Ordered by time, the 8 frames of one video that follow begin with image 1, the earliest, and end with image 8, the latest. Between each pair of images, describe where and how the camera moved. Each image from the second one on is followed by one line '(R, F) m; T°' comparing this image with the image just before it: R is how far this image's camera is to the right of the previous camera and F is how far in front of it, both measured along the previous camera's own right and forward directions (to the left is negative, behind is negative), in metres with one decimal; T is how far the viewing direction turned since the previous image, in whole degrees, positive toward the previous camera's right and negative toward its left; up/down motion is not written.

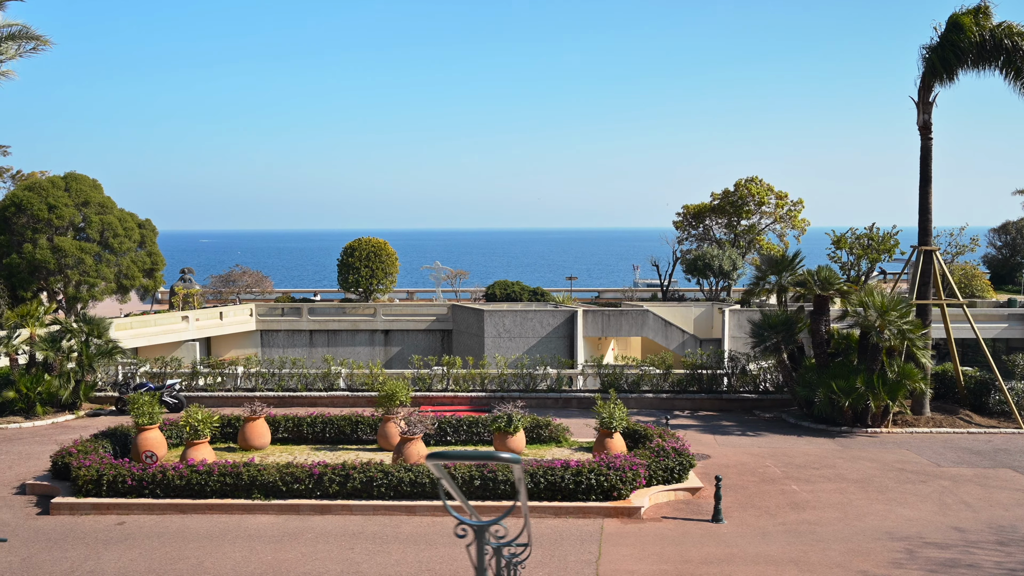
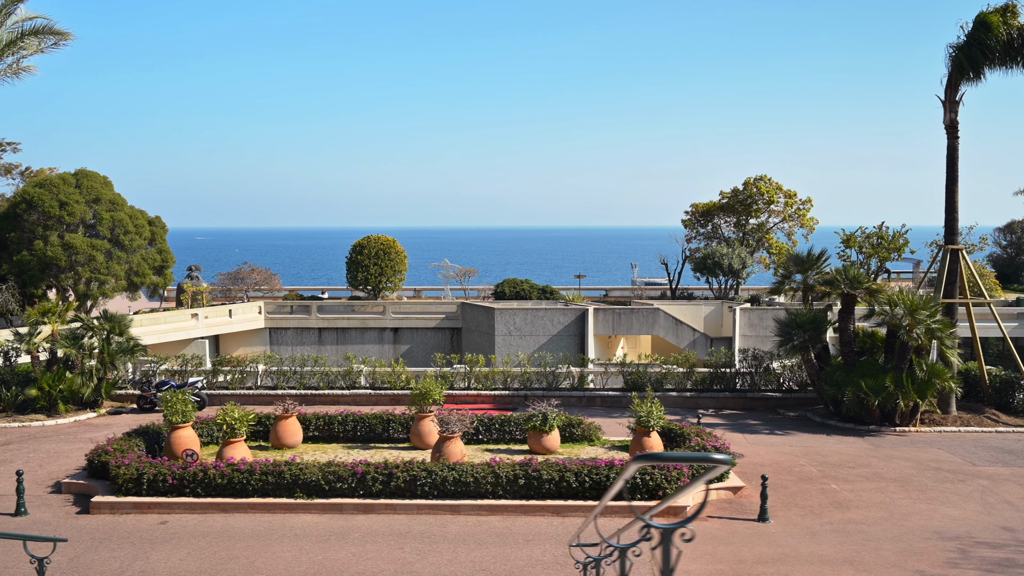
(-0.6, +0.1) m; 0°
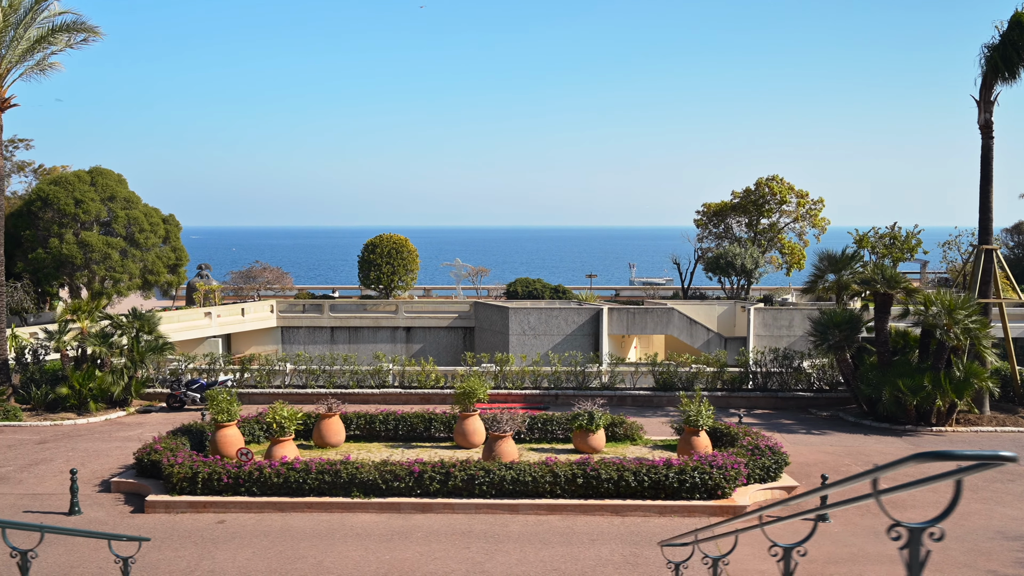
(-0.8, +0.1) m; 0°
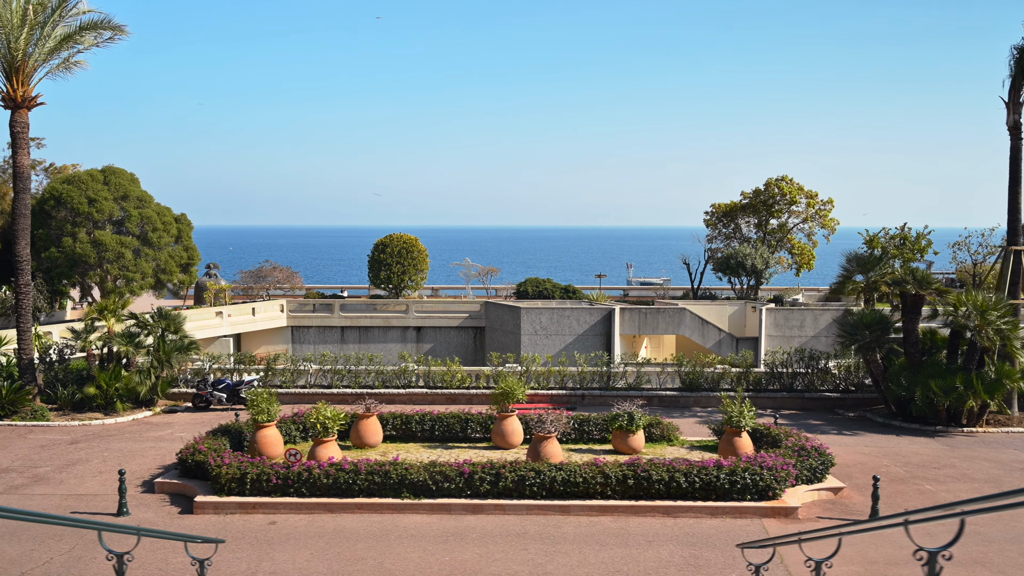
(-0.7, 0.0) m; 0°
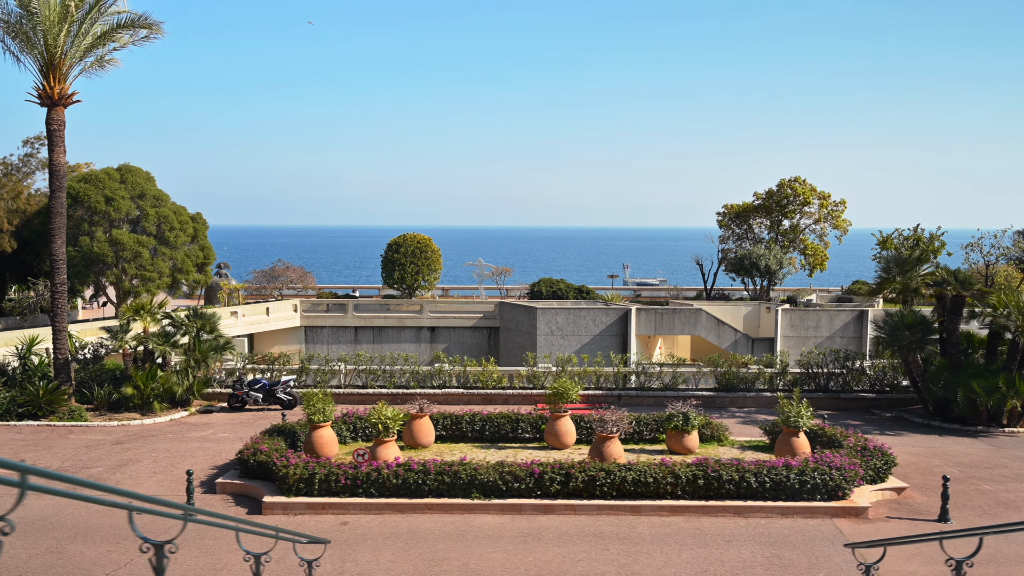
(-1.0, 0.0) m; 0°
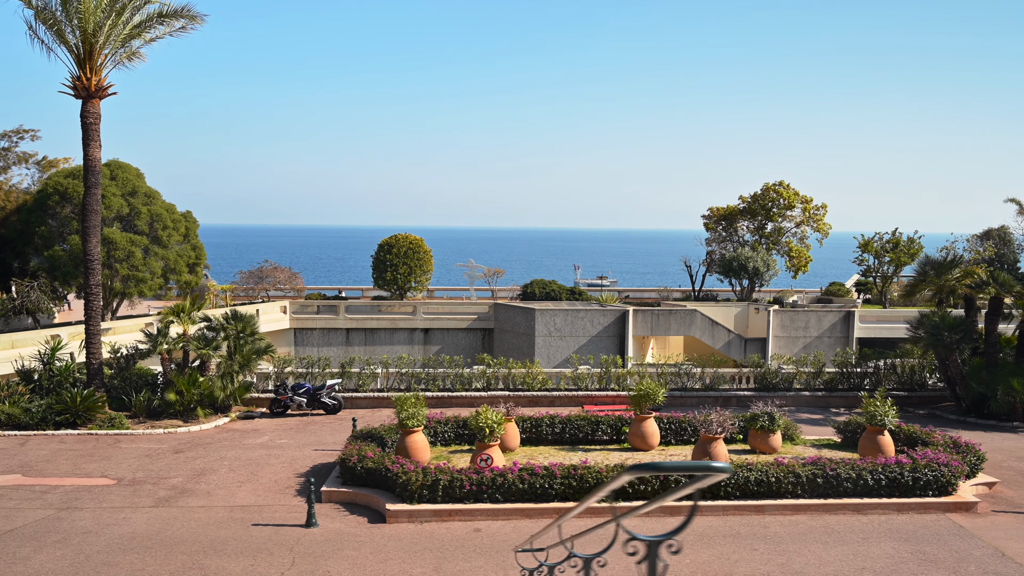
(-2.3, +0.2) m; +4°
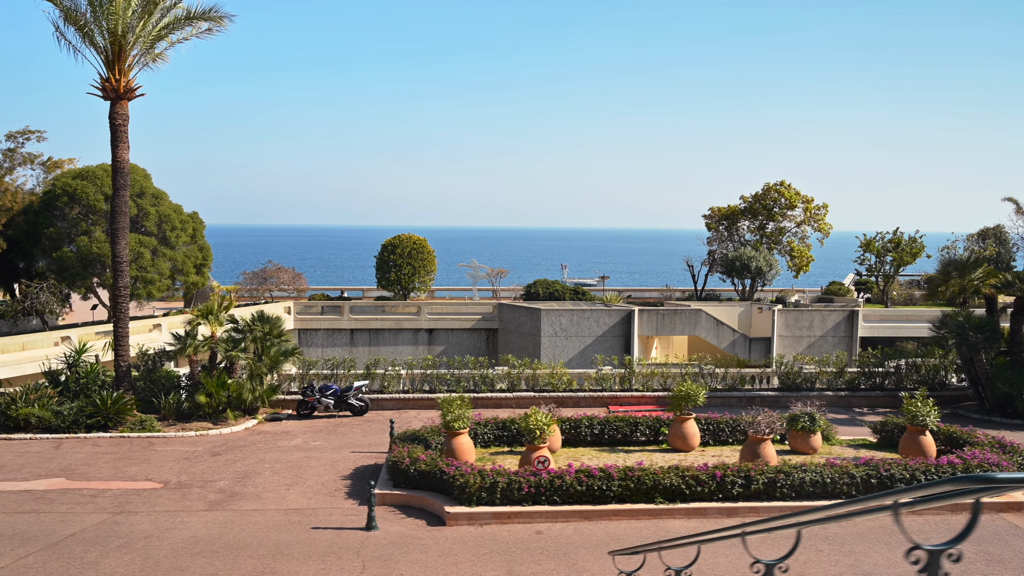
(-0.9, 0.0) m; +1°
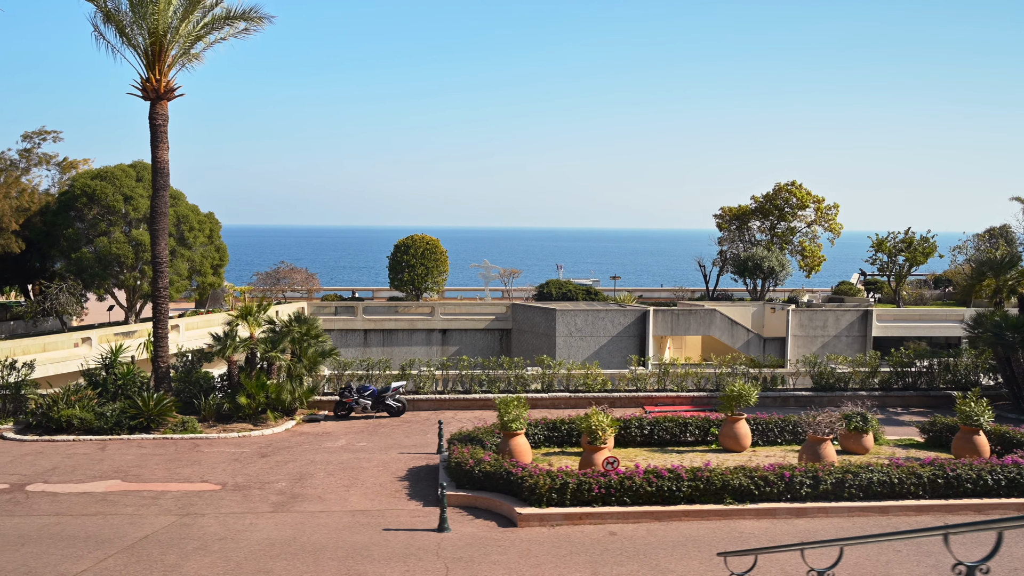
(-1.0, 0.0) m; 0°
